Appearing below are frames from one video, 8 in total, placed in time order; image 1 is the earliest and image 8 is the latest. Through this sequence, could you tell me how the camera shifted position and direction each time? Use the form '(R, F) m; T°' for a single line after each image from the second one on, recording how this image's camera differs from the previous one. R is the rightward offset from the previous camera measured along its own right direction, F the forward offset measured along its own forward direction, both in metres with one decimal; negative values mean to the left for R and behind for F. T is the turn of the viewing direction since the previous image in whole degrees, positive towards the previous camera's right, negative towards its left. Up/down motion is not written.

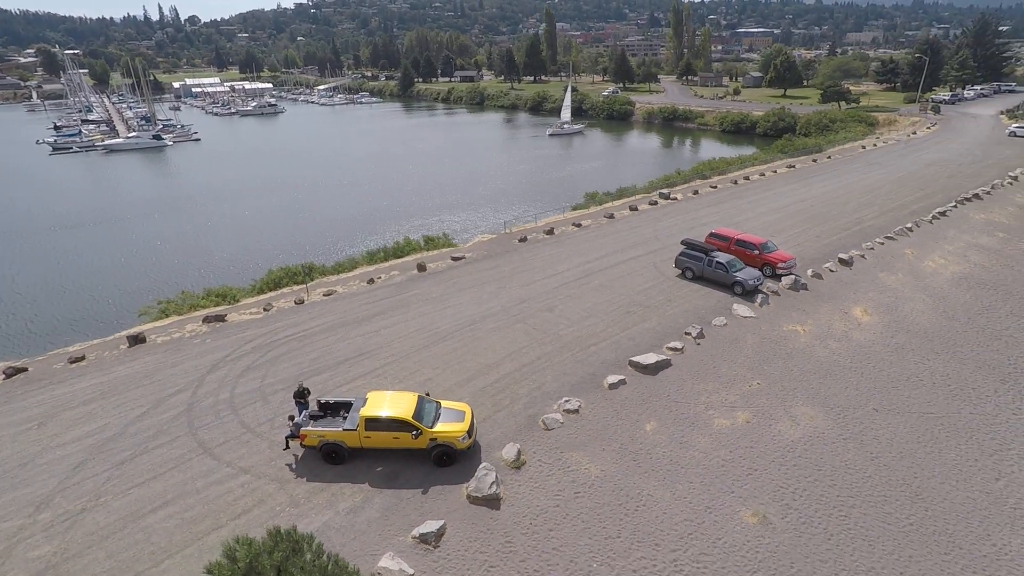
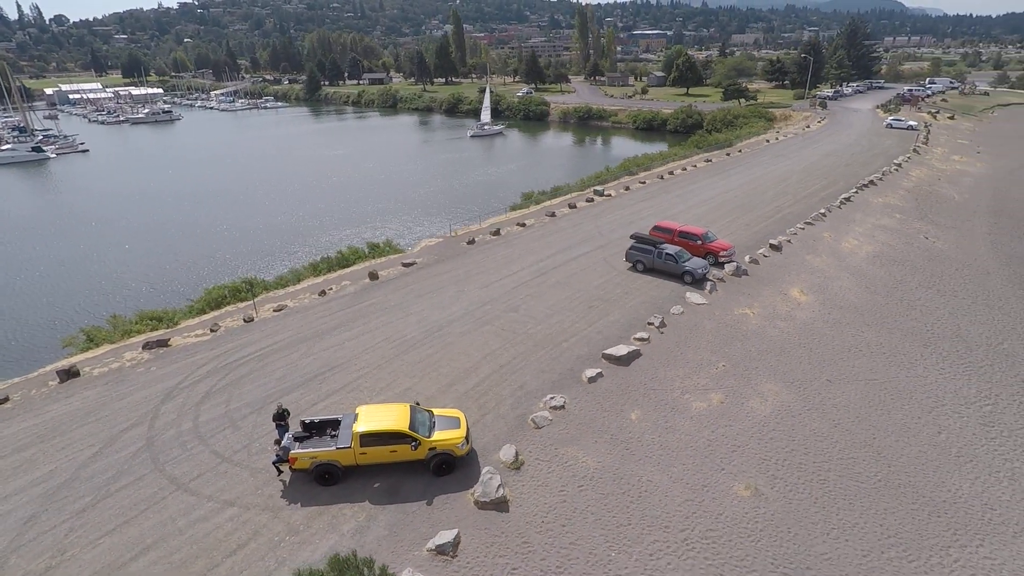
(-1.8, +0.1) m; +8°
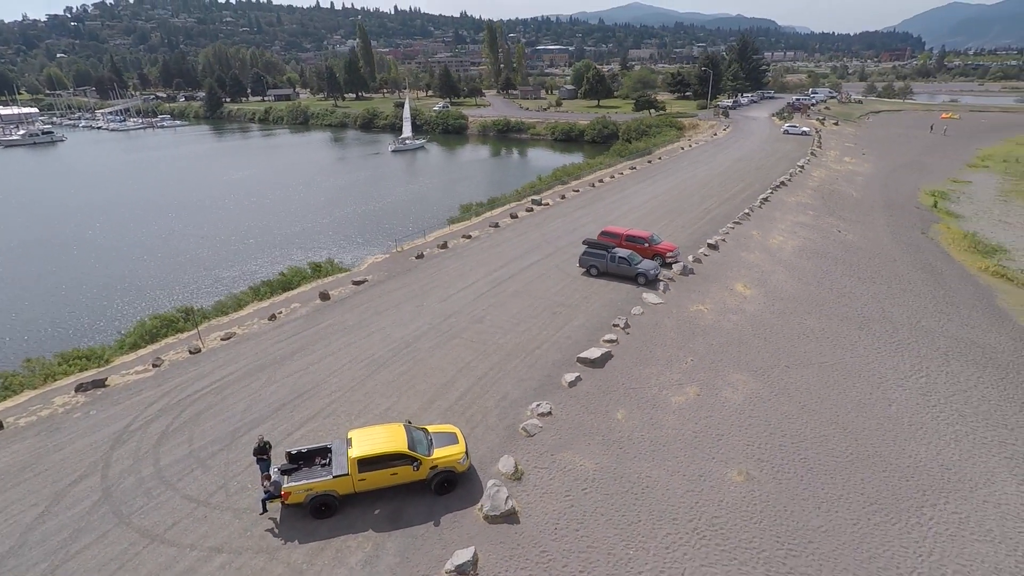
(-1.8, +0.2) m; +8°
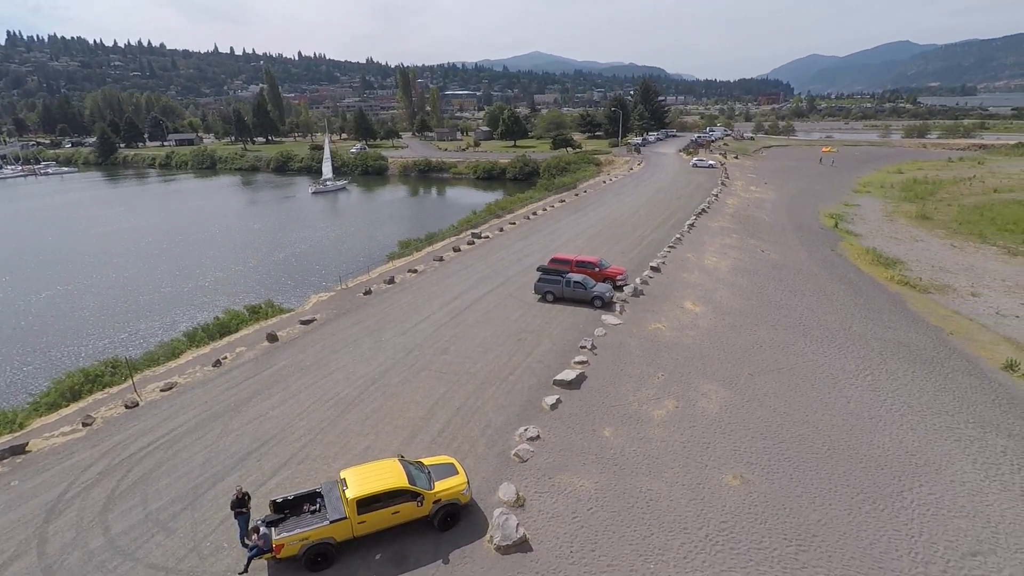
(-1.8, +0.4) m; +8°
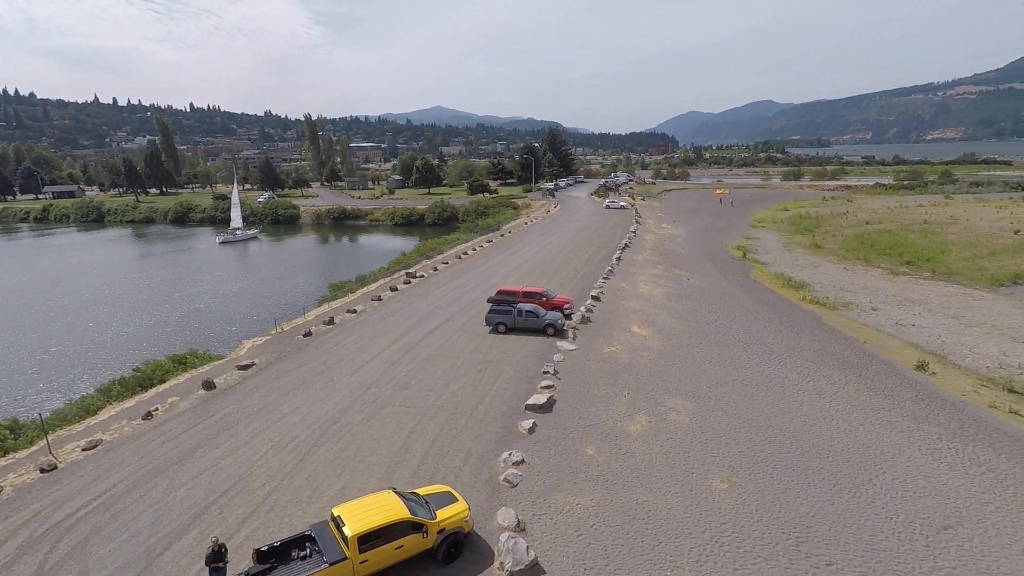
(-1.9, +0.4) m; +9°
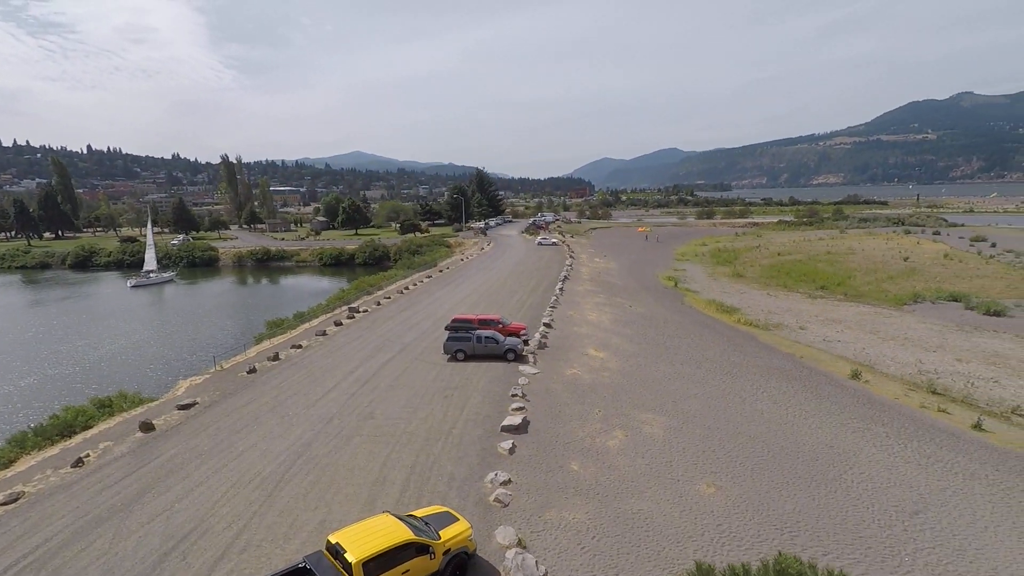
(-1.6, +0.3) m; +8°
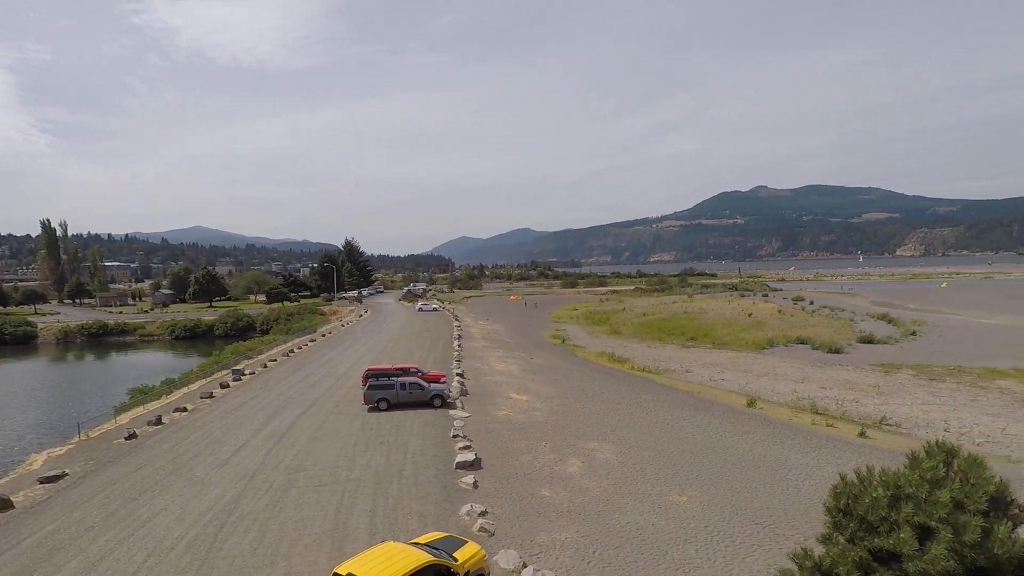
(-2.9, +0.7) m; +14°
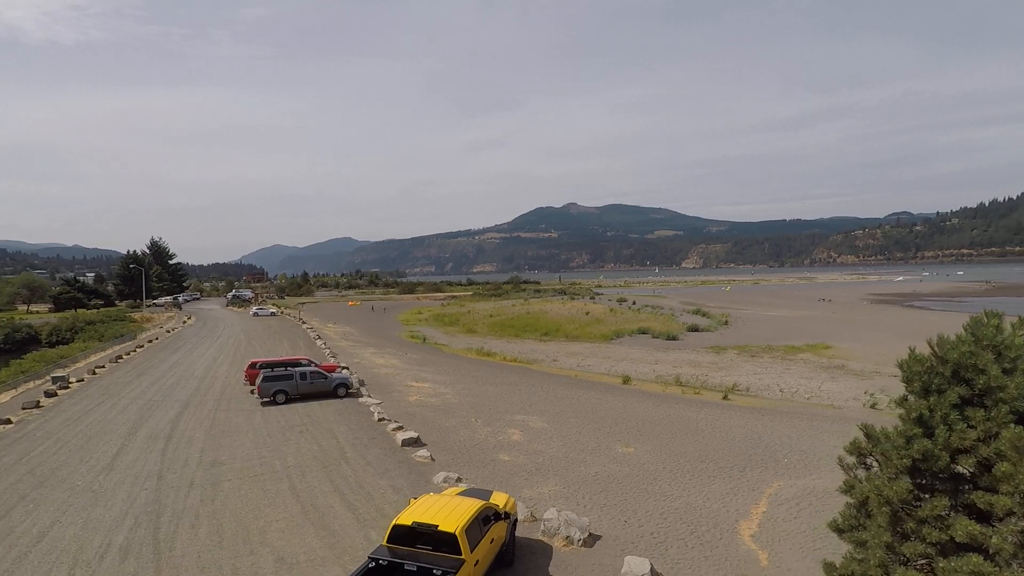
(-3.6, +0.6) m; +18°
